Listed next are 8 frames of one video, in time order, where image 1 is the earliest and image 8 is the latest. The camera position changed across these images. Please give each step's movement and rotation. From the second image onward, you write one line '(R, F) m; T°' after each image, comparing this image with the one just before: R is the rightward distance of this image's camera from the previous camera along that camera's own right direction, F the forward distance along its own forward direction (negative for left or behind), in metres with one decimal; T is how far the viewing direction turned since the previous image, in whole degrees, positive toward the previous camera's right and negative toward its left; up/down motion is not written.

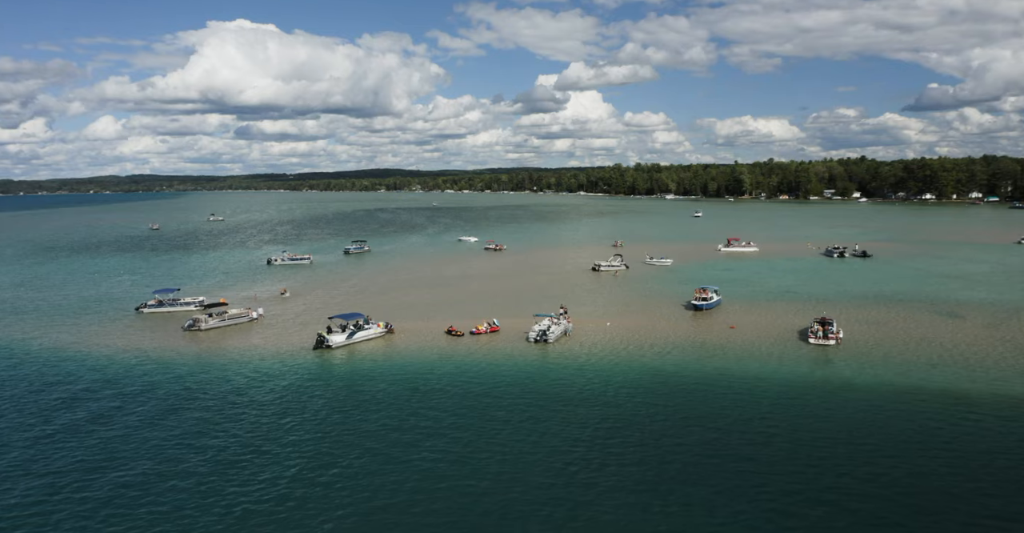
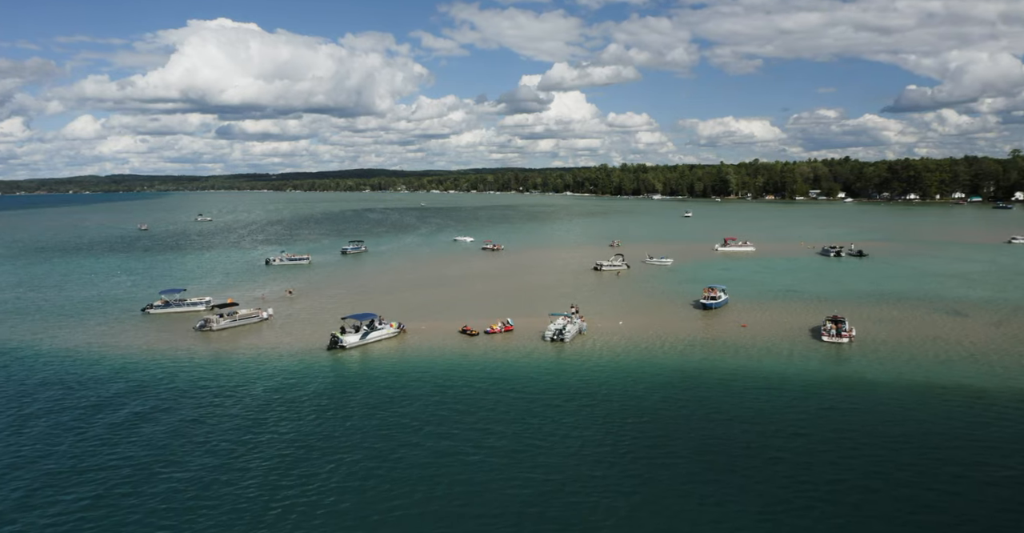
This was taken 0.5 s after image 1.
(-2.1, -0.2) m; +1°
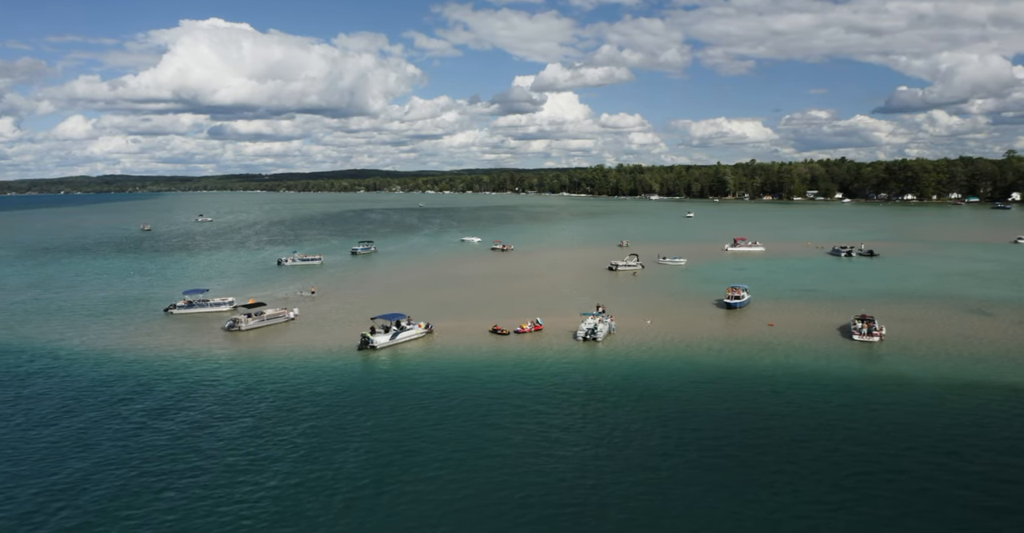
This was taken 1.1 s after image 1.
(-2.6, -0.2) m; 0°
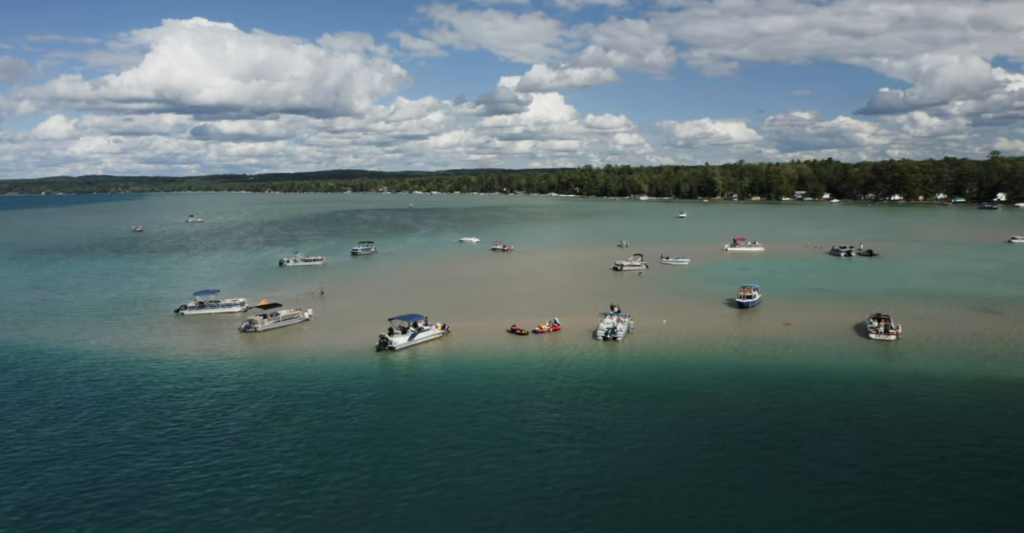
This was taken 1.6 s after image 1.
(-2.3, -0.1) m; +1°
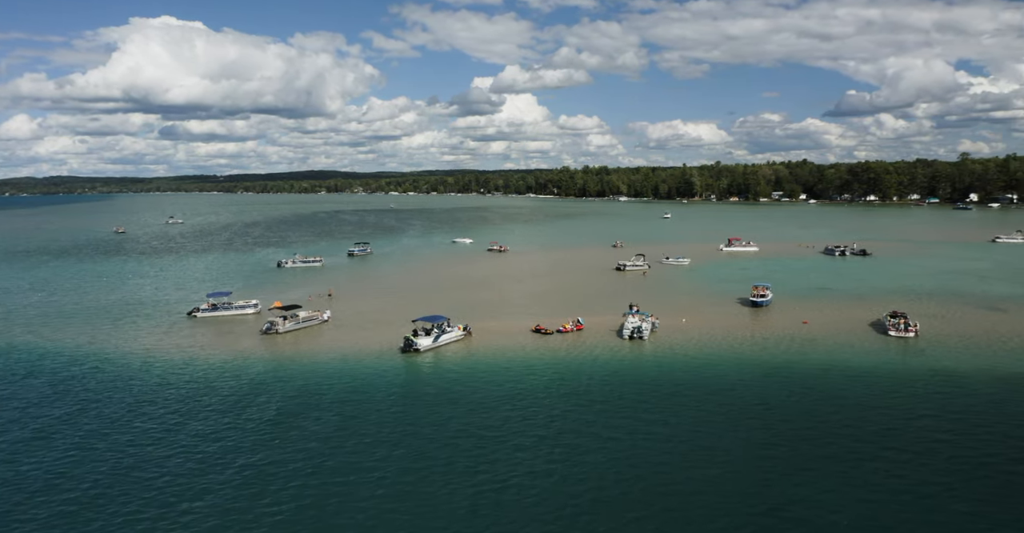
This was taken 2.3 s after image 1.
(-3.6, -0.2) m; +2°
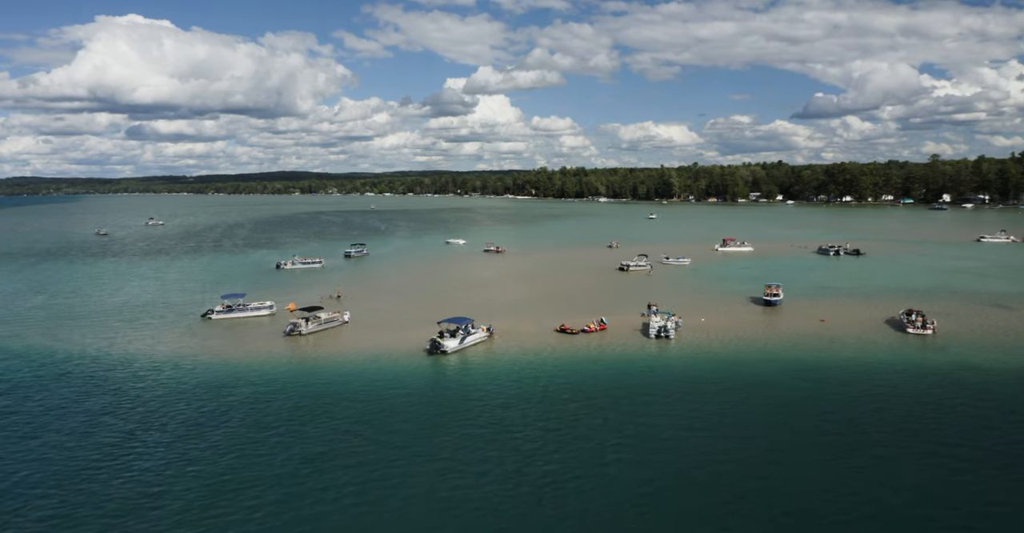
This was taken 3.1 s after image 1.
(-3.7, -0.3) m; +2°
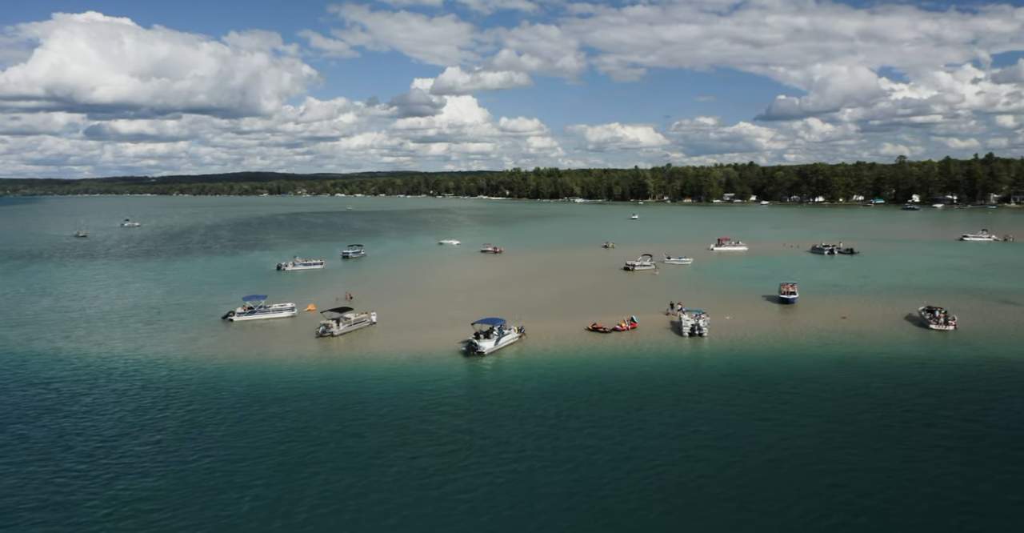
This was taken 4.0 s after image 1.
(-4.7, -0.3) m; +2°
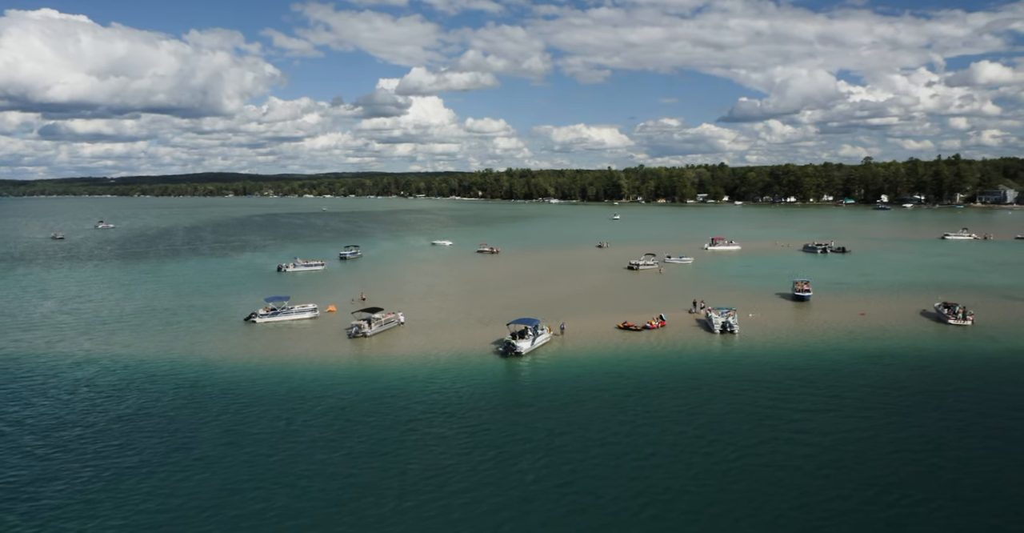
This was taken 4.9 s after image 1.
(-4.8, -0.4) m; +2°
